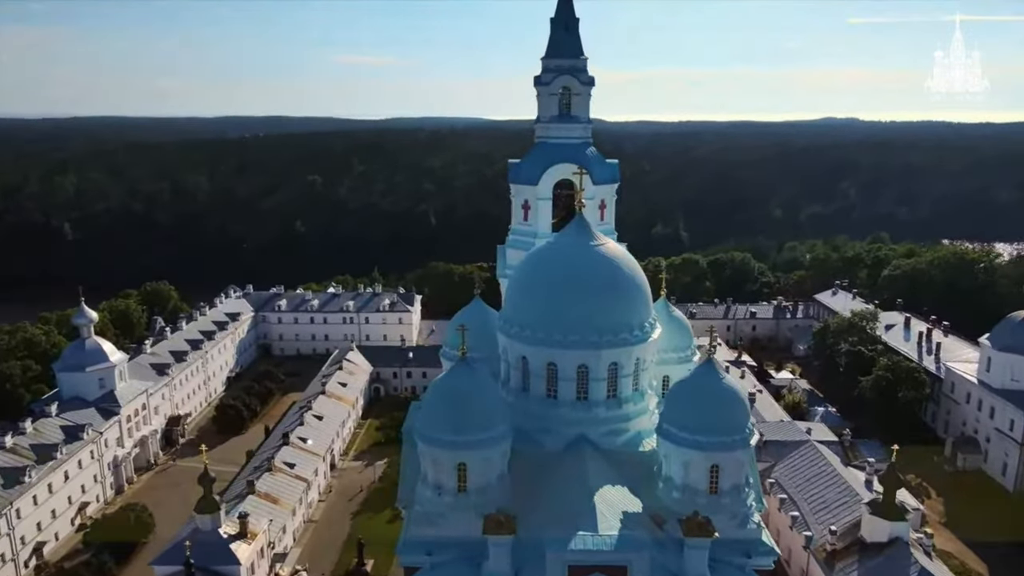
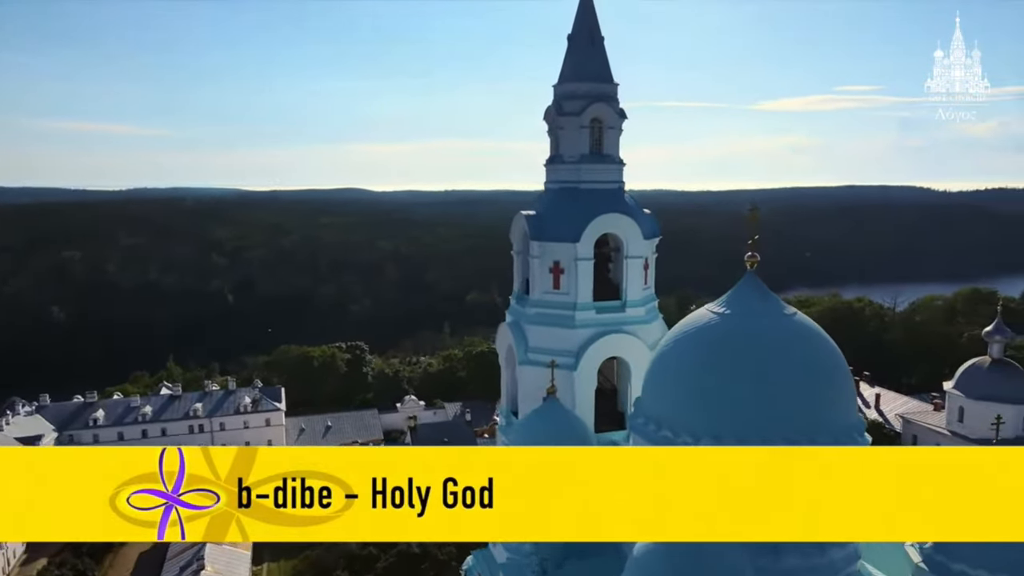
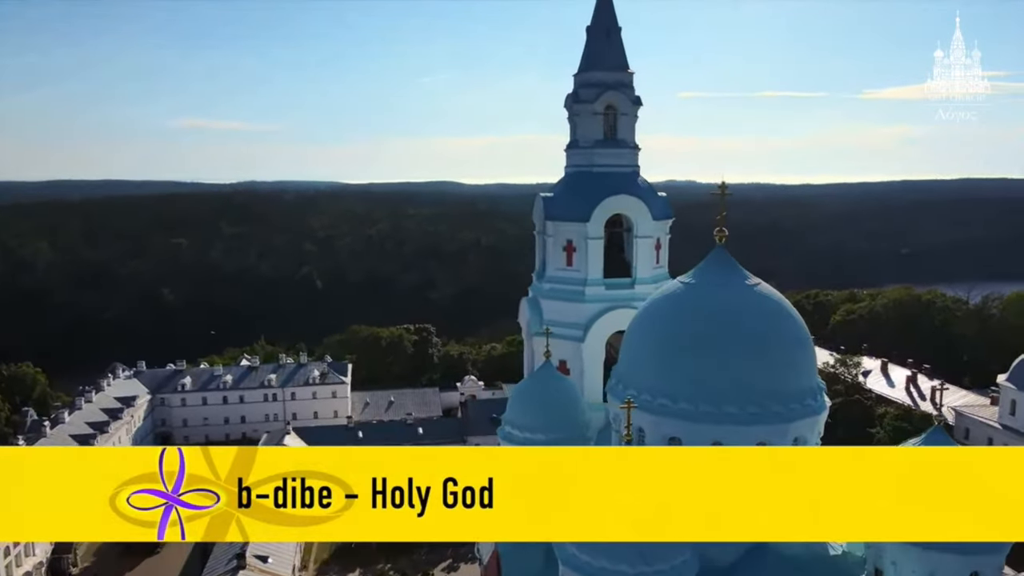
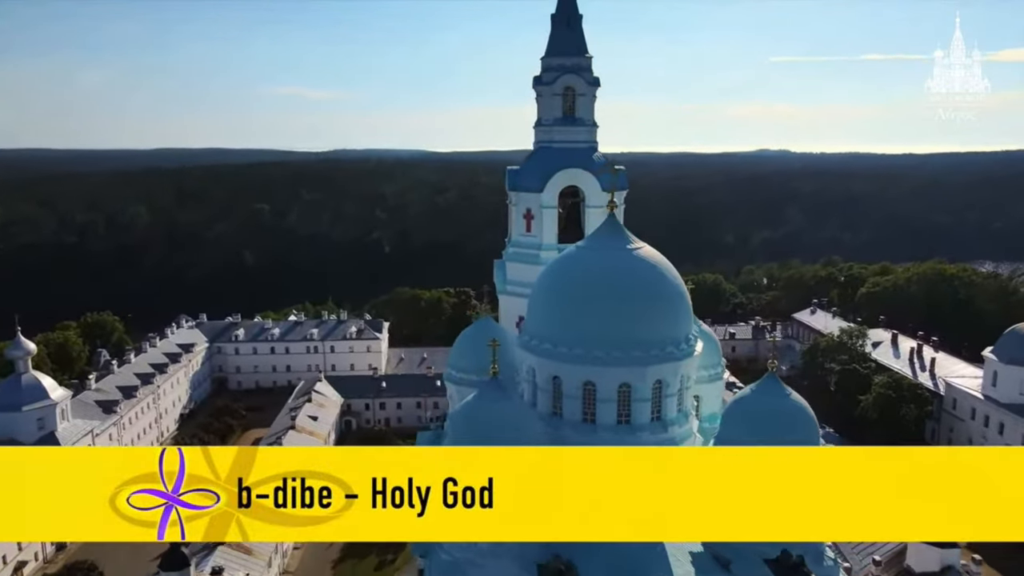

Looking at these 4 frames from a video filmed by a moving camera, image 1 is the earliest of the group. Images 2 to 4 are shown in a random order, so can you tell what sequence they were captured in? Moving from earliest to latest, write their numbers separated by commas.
4, 3, 2
